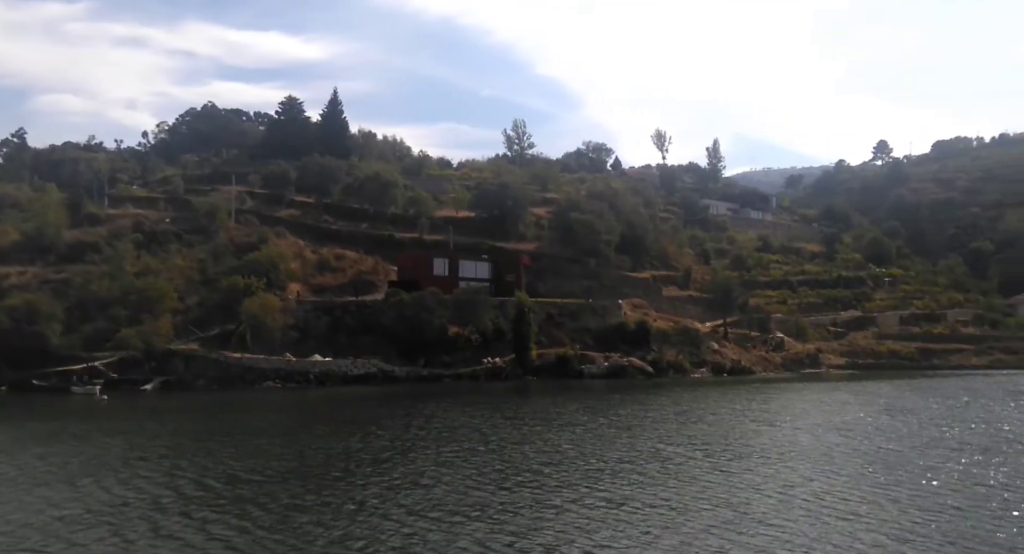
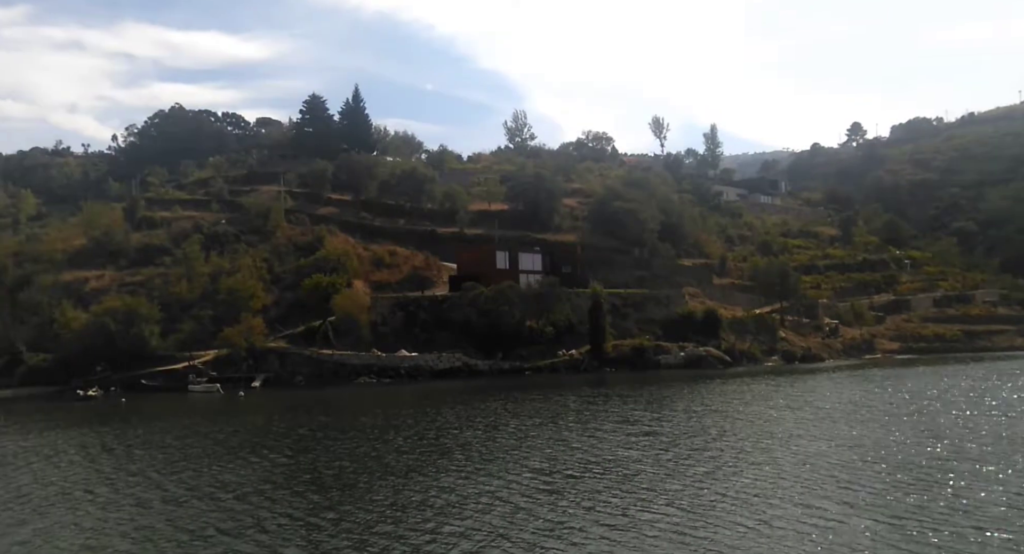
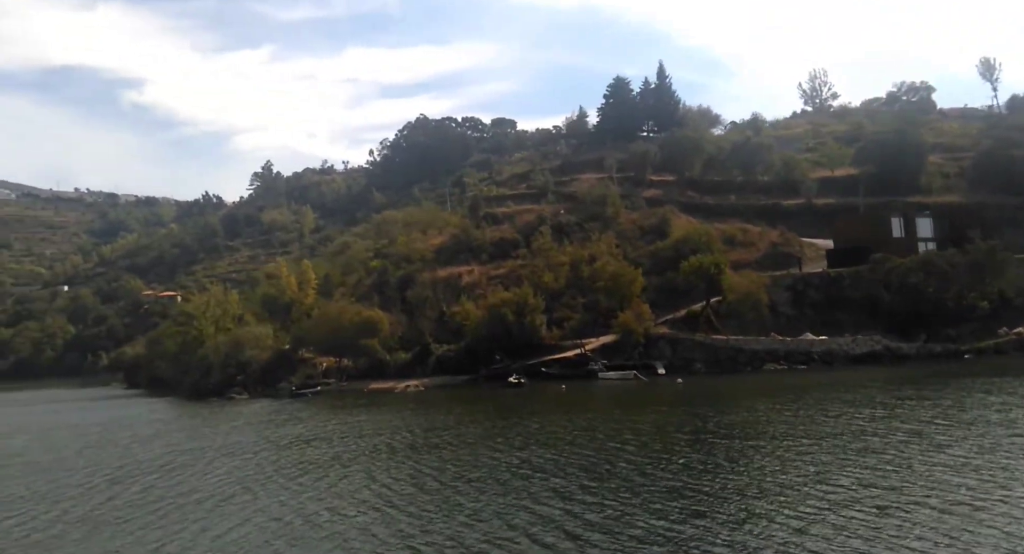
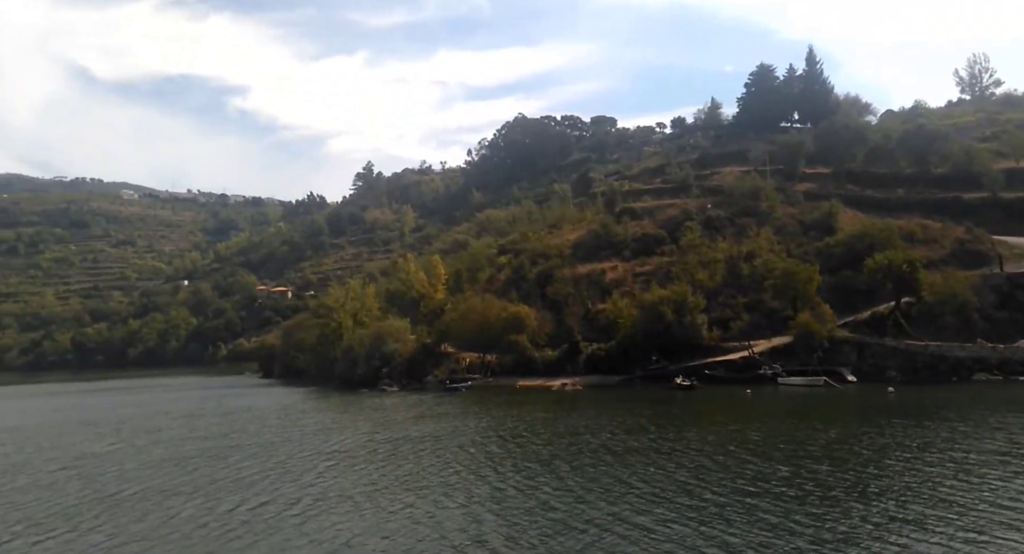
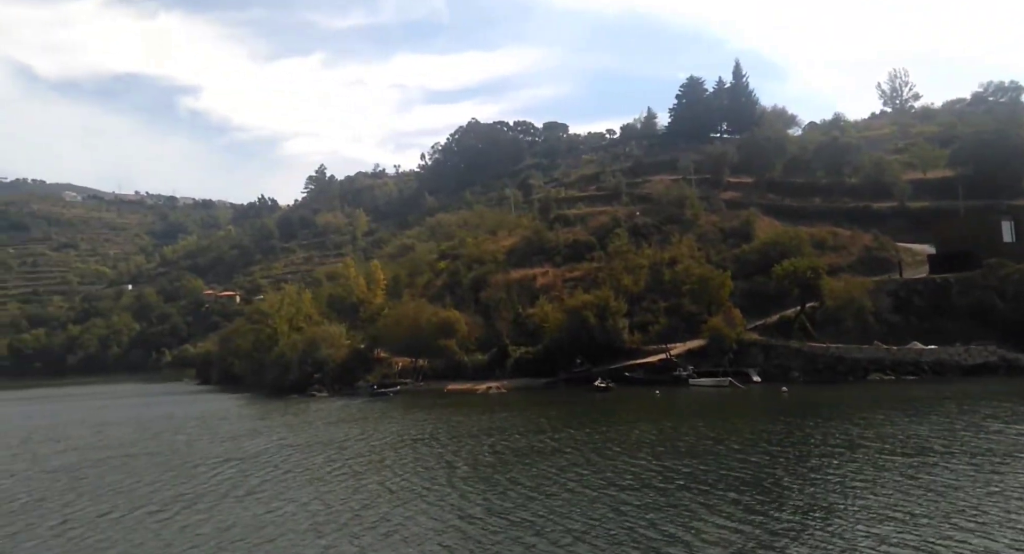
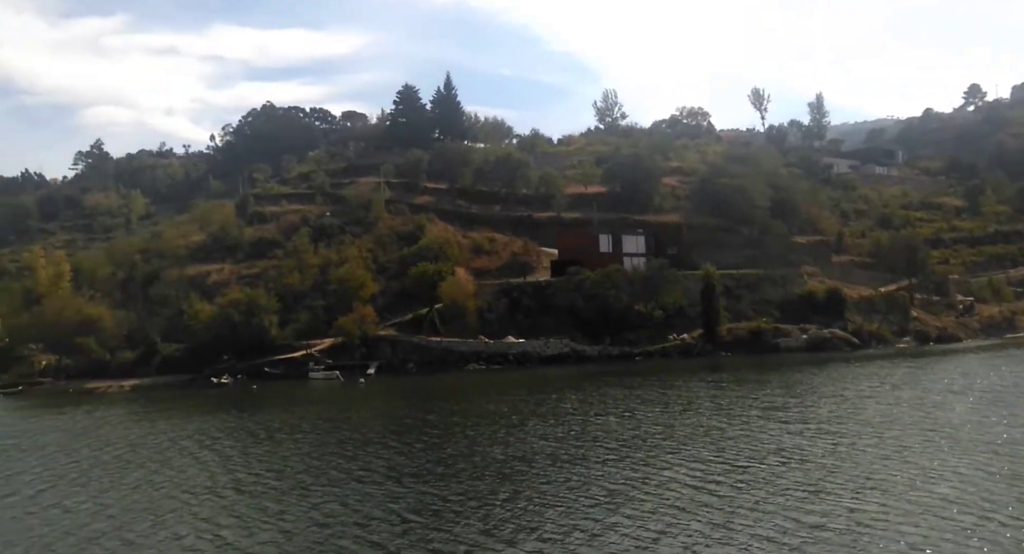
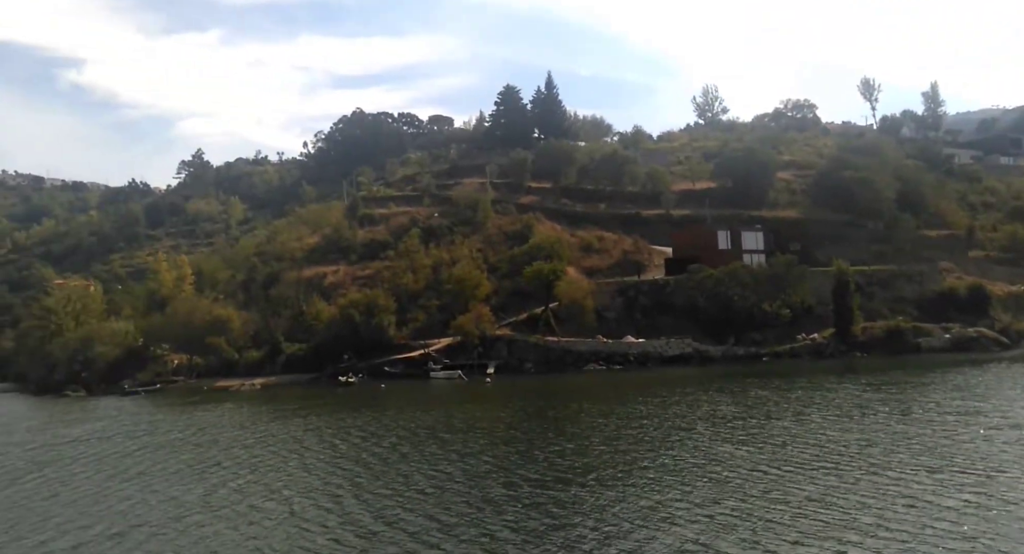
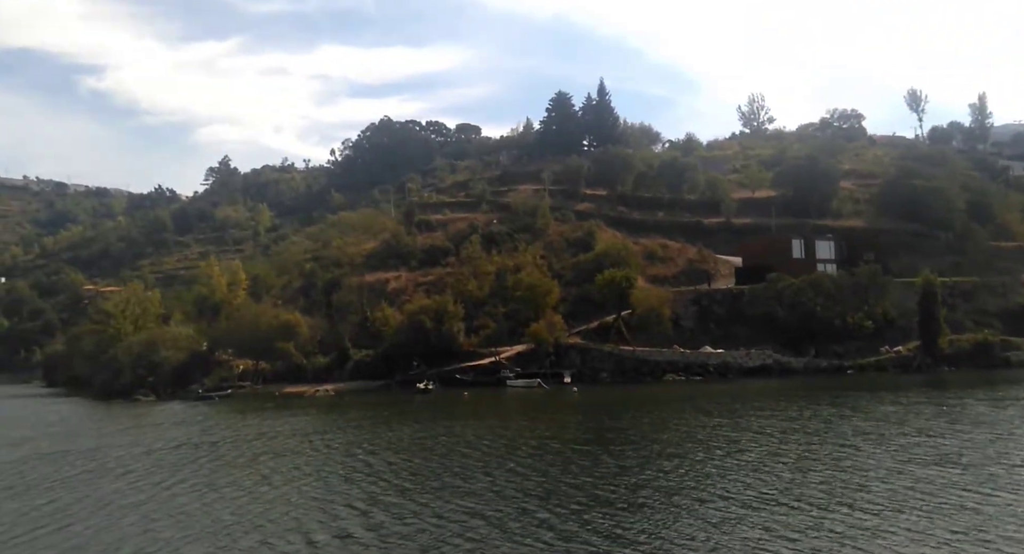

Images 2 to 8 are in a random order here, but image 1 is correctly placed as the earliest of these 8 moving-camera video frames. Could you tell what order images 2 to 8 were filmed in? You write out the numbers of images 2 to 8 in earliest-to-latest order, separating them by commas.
2, 6, 7, 8, 3, 5, 4
